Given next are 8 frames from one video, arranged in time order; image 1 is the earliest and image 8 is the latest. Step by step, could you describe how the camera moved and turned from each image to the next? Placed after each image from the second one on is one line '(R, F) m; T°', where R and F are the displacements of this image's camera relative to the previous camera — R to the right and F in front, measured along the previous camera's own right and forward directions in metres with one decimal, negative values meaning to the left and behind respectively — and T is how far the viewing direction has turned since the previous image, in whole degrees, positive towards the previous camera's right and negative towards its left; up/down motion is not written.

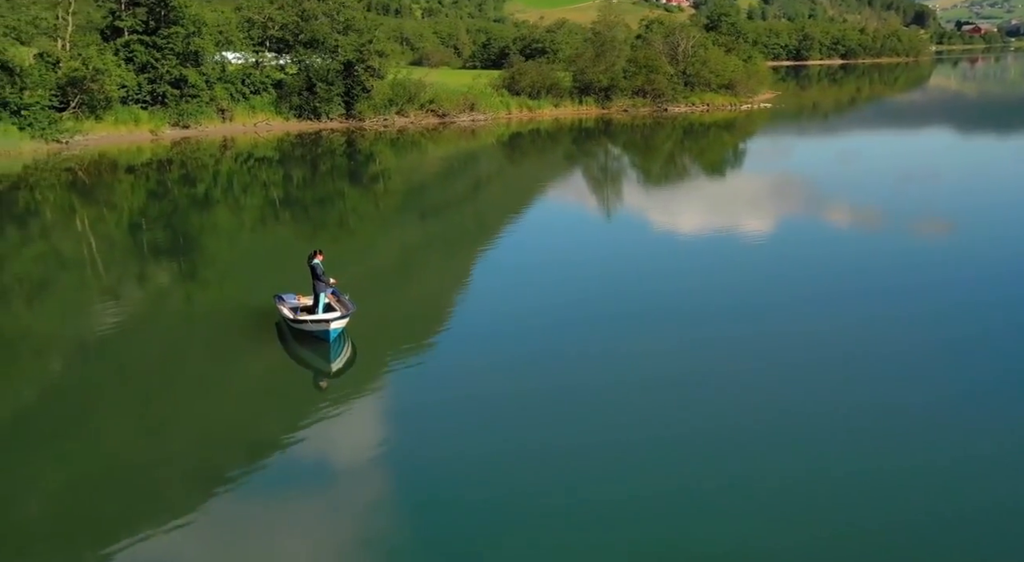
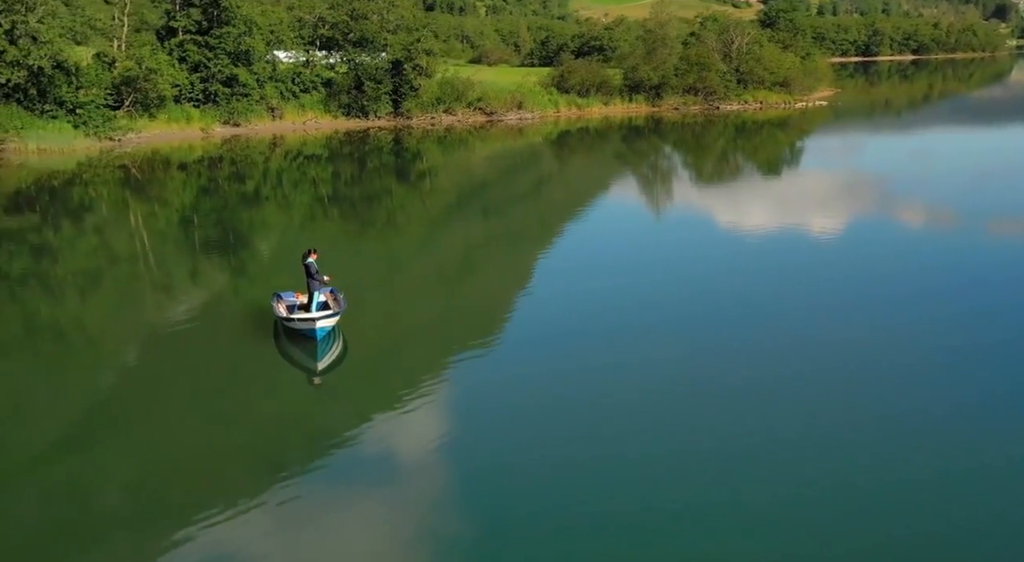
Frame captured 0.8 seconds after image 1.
(-0.3, -0.1) m; -2°
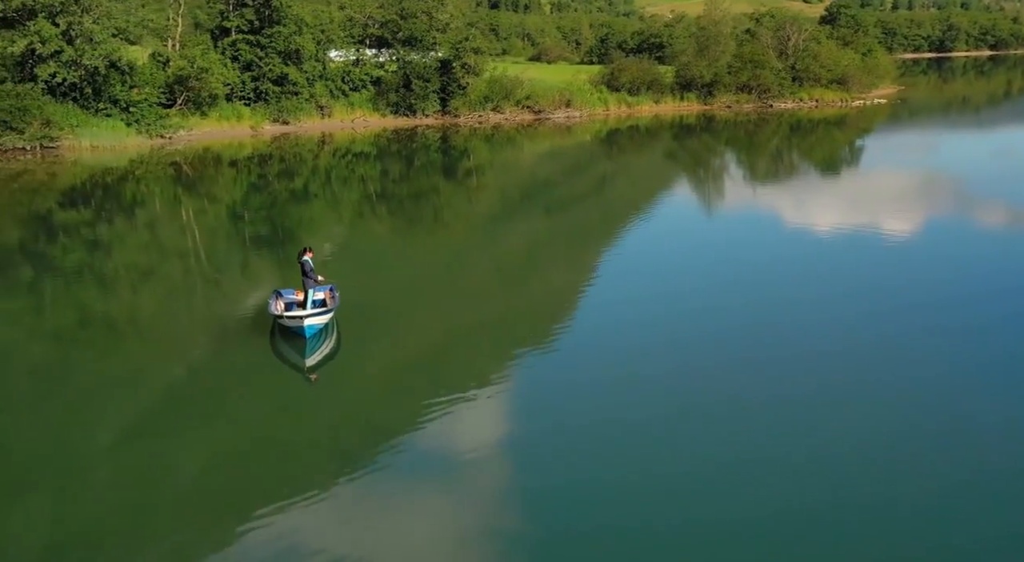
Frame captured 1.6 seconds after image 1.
(-0.3, -0.1) m; -2°
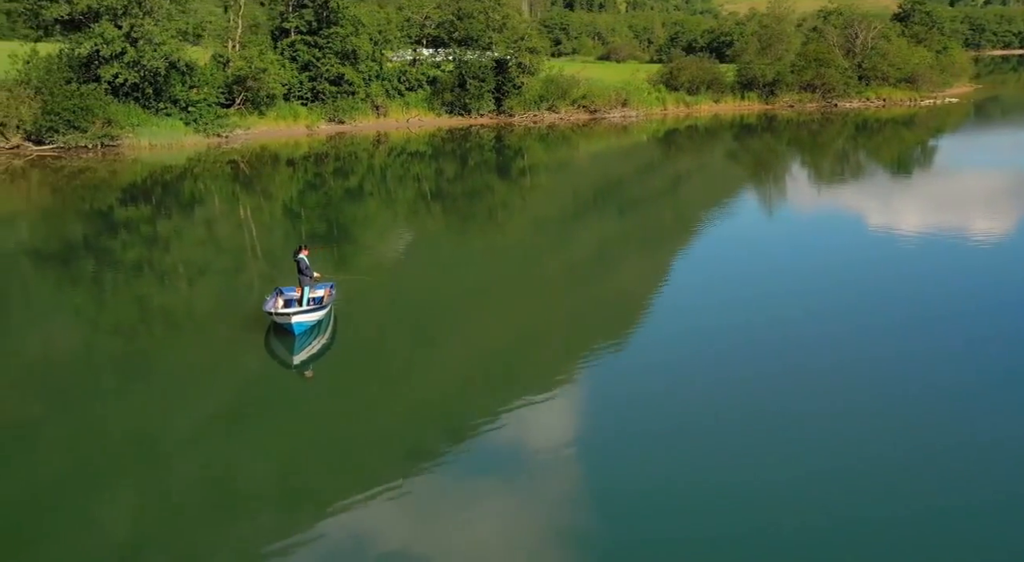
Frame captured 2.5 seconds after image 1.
(-0.3, 0.0) m; -3°
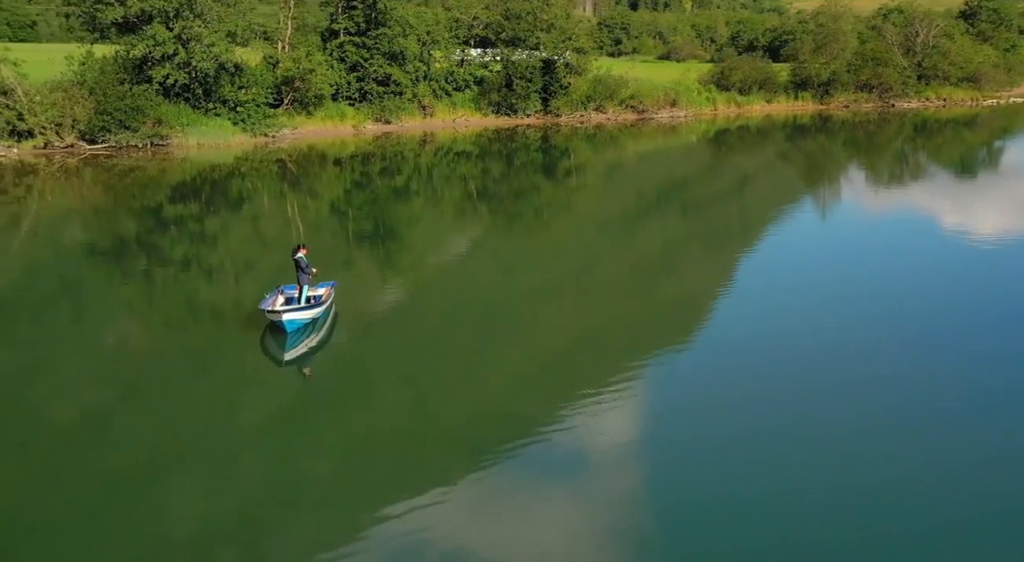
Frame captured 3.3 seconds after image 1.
(-0.3, +0.1) m; -2°
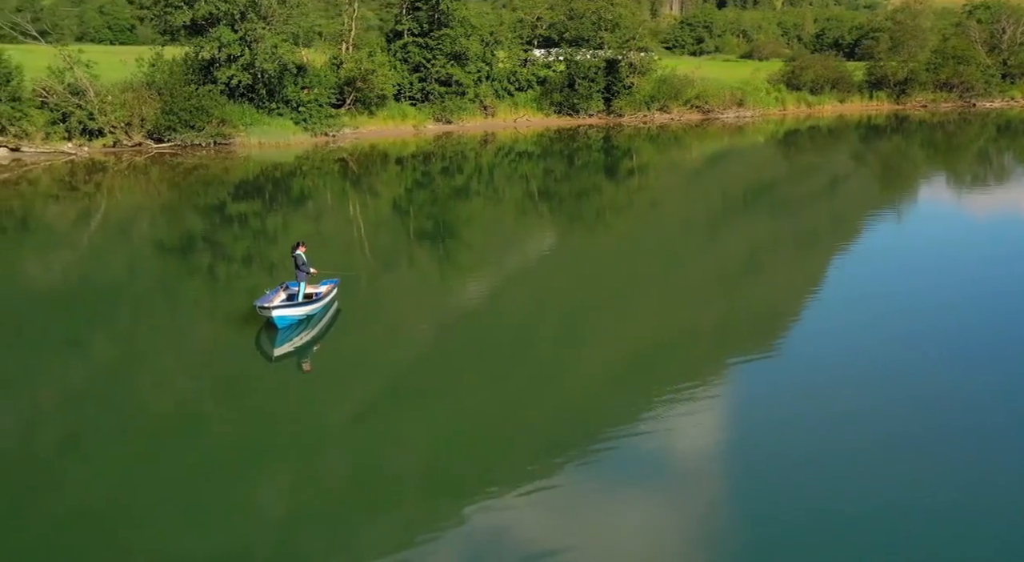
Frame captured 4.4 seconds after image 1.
(-0.4, +0.3) m; -3°
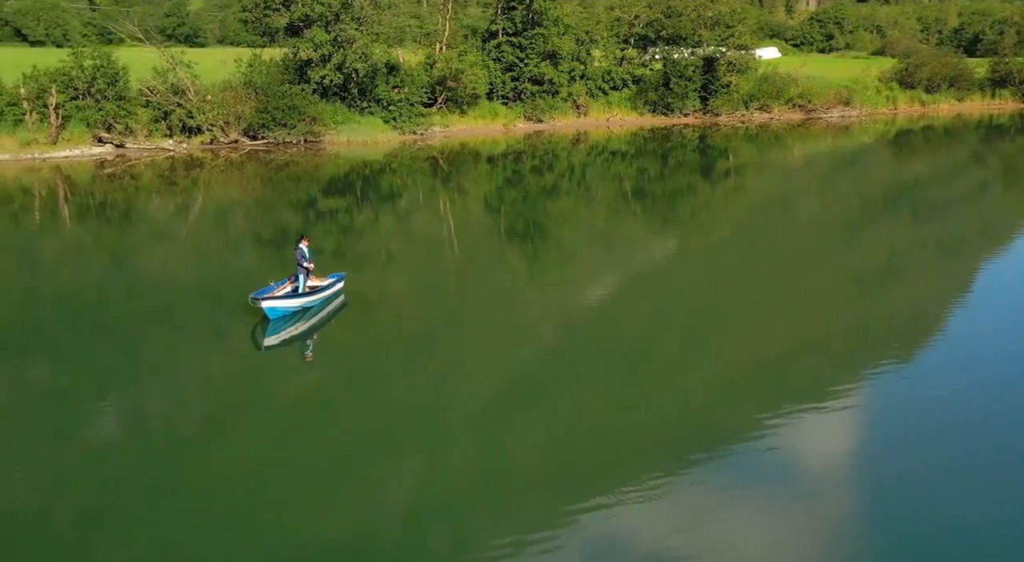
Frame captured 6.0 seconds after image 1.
(-0.6, +0.6) m; -5°
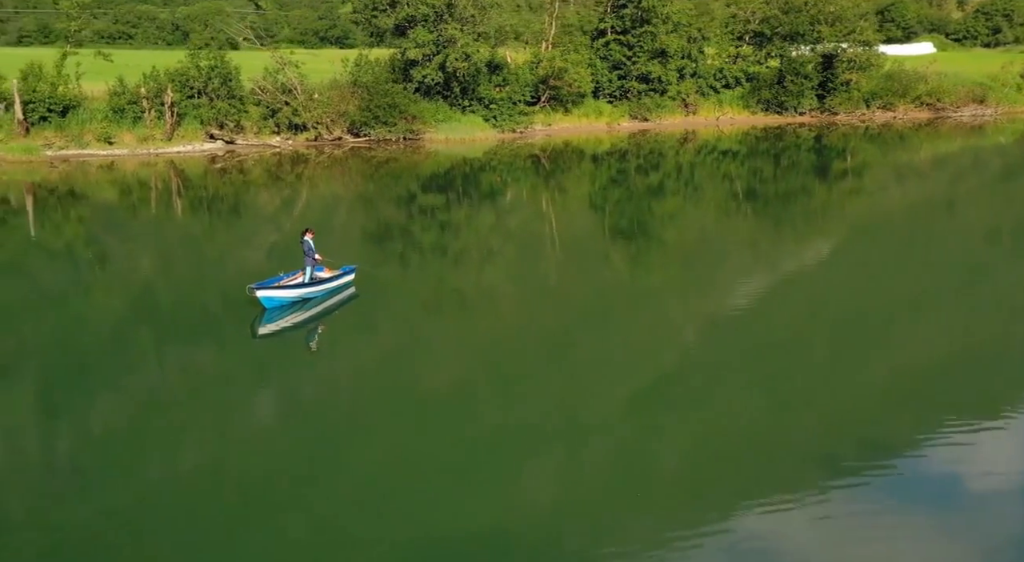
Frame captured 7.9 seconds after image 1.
(-0.8, +1.0) m; -5°
